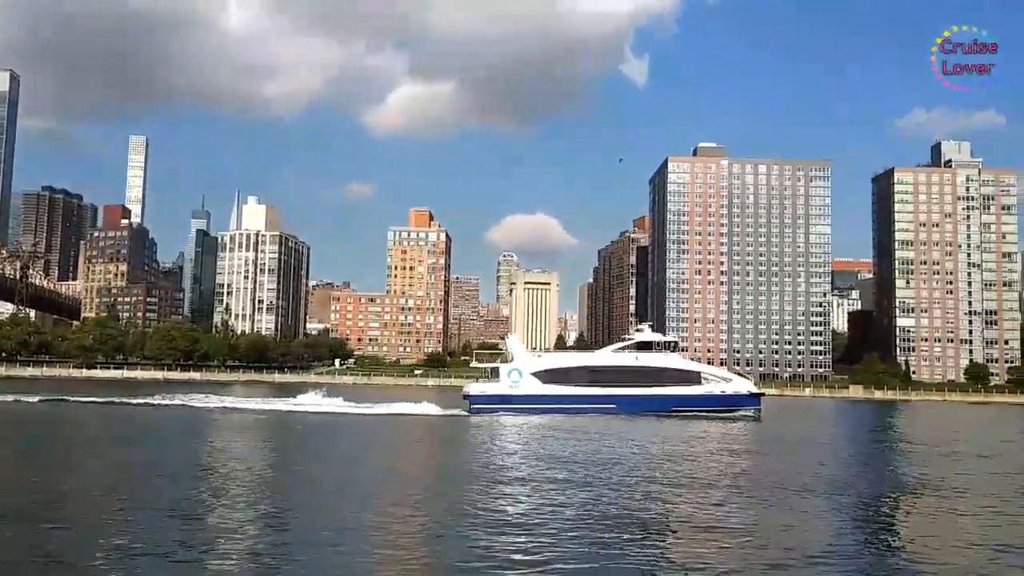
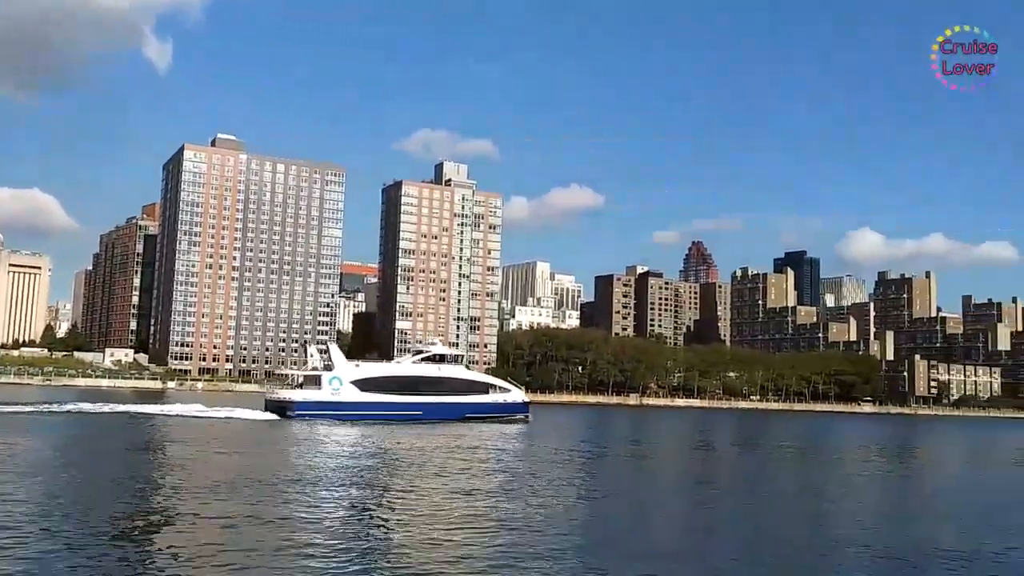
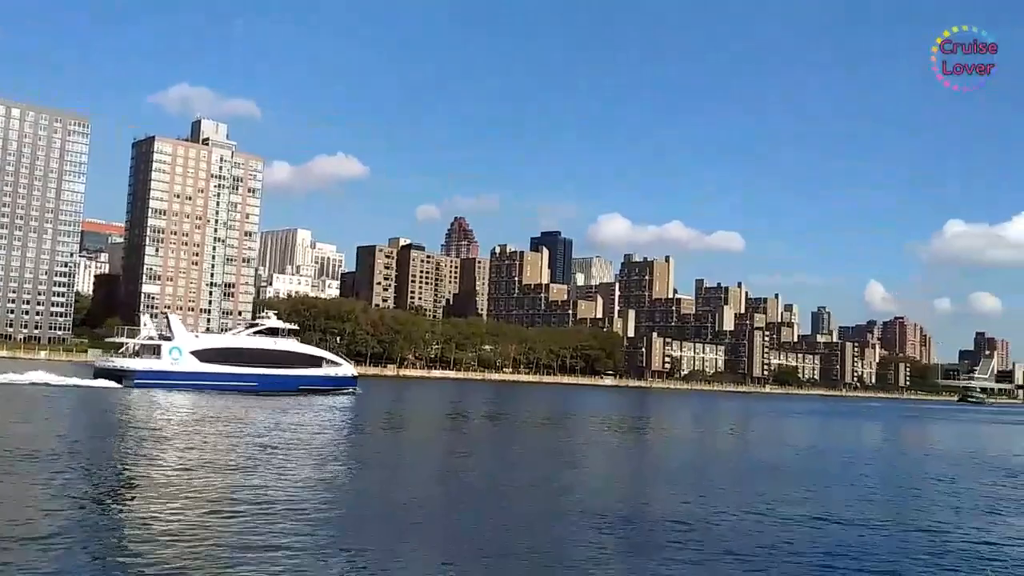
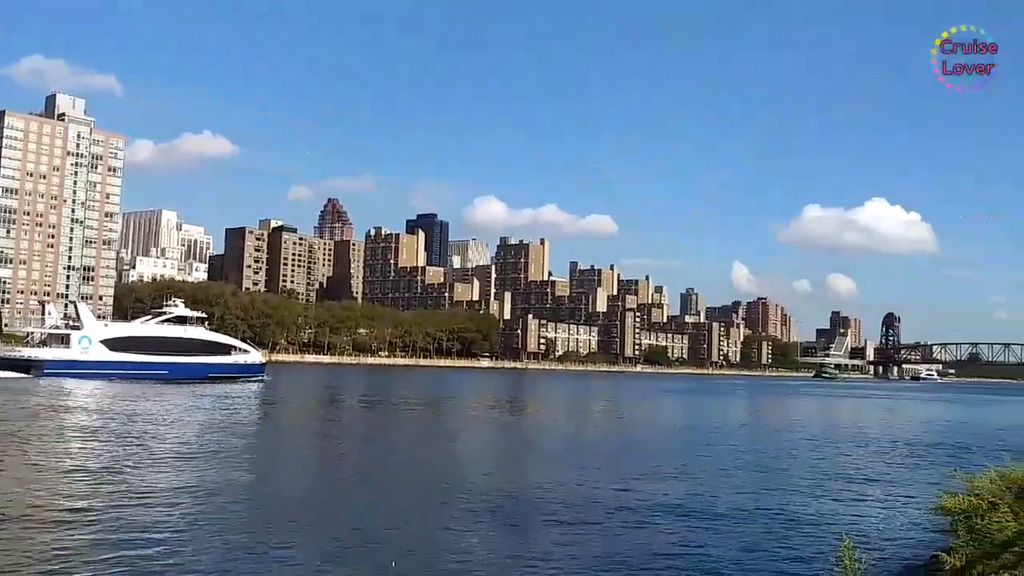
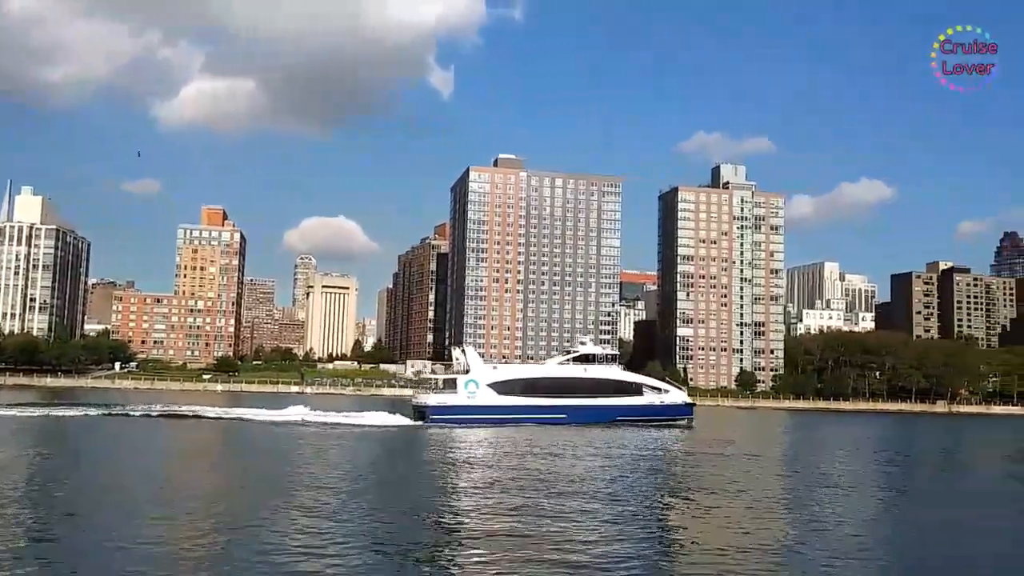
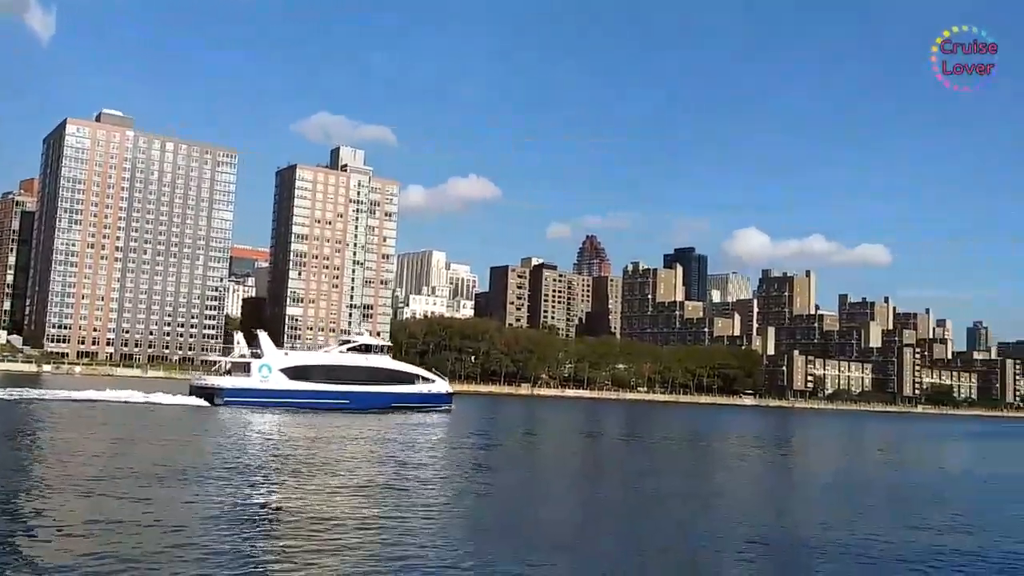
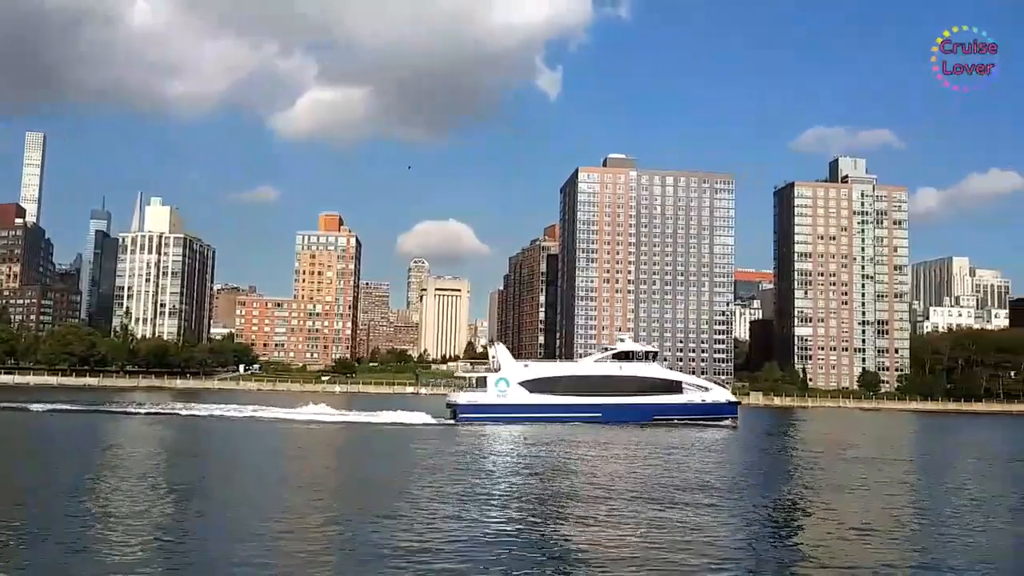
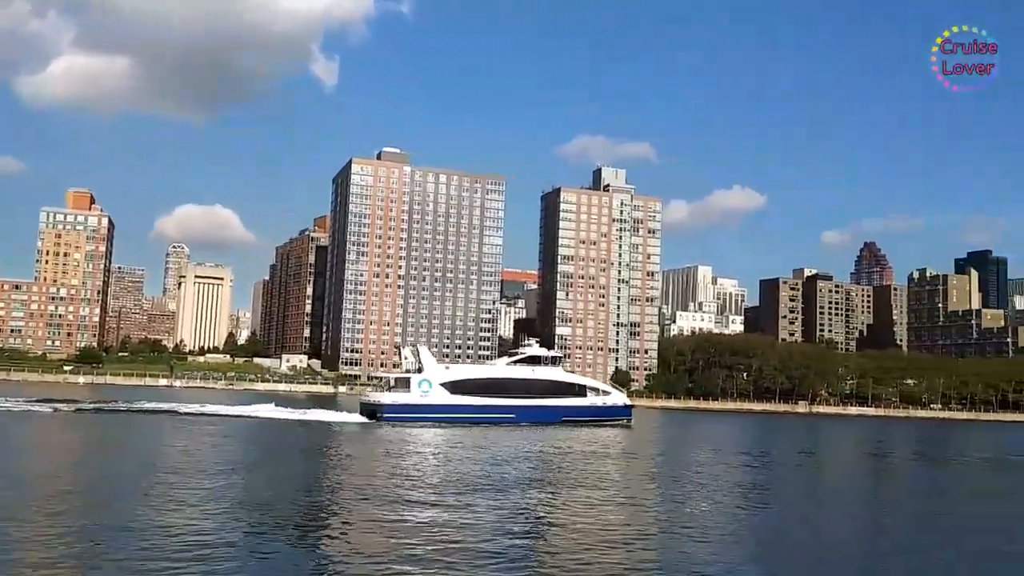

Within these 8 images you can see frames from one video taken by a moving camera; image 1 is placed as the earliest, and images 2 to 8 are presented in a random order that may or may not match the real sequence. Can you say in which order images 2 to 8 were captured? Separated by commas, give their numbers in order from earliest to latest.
7, 5, 8, 2, 6, 3, 4
